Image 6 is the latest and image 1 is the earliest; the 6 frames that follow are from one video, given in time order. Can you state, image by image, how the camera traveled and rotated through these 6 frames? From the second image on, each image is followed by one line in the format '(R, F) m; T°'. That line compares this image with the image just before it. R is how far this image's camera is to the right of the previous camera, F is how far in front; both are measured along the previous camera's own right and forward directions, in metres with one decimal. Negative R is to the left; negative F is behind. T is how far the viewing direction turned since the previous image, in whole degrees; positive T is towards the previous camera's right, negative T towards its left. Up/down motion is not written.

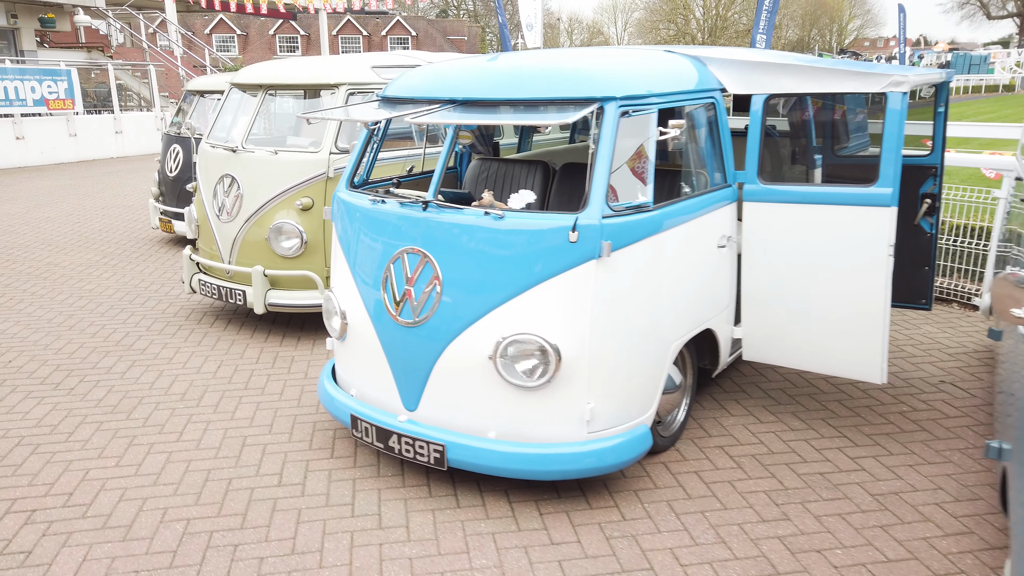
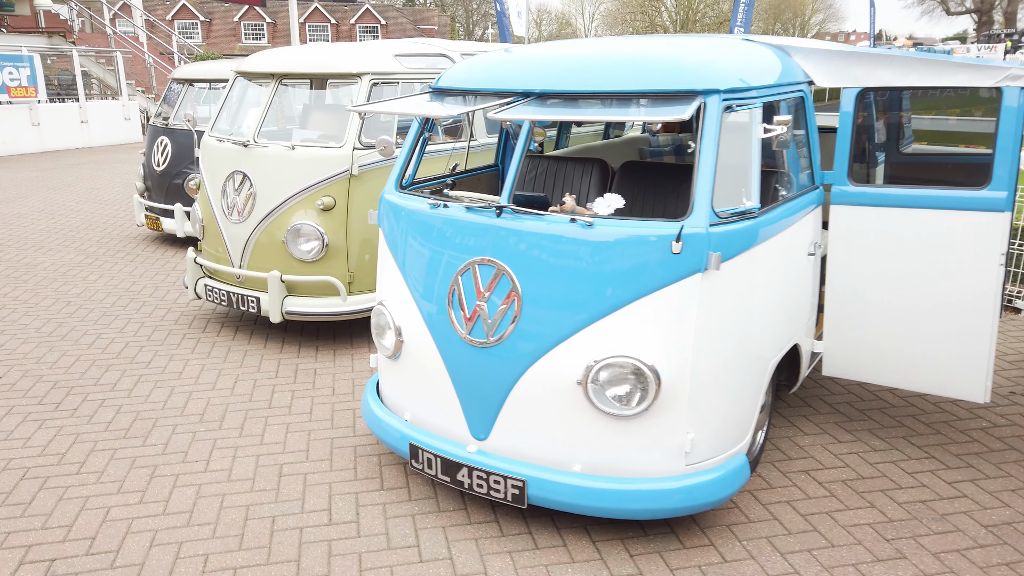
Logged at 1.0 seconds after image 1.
(-0.5, +0.4) m; +2°
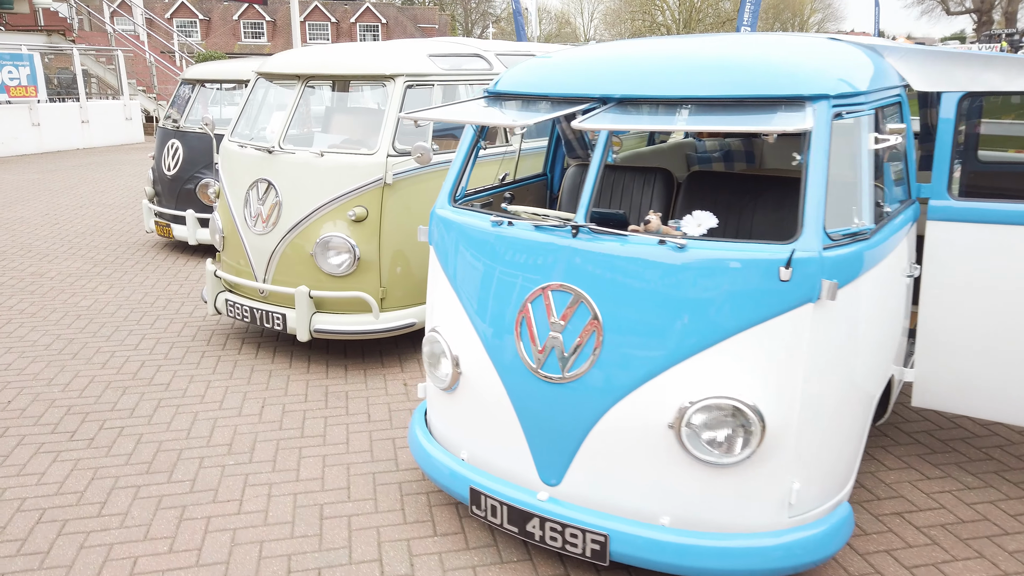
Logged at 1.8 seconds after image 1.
(-0.3, +0.4) m; 0°
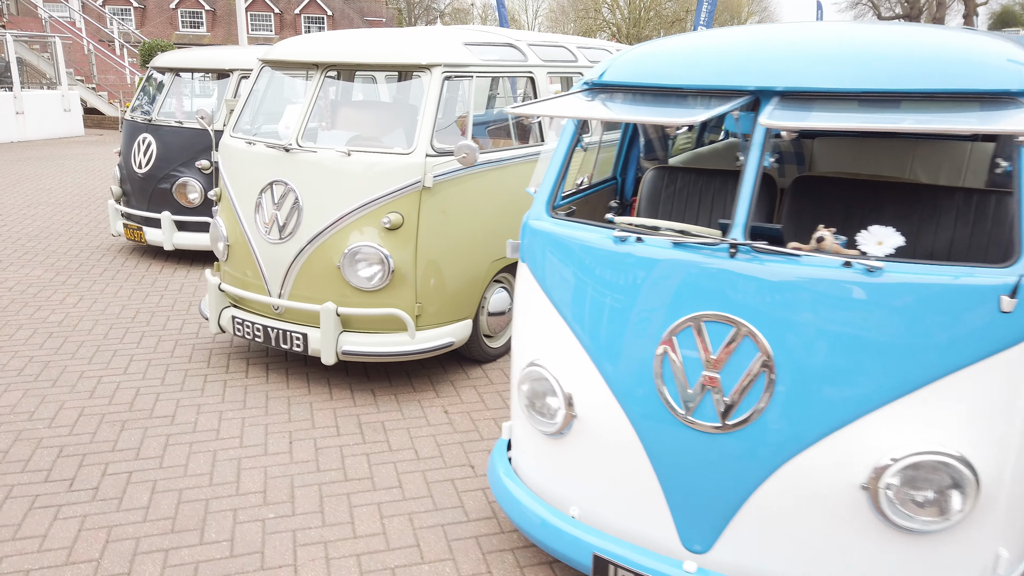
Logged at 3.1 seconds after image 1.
(-0.7, +0.6) m; +4°
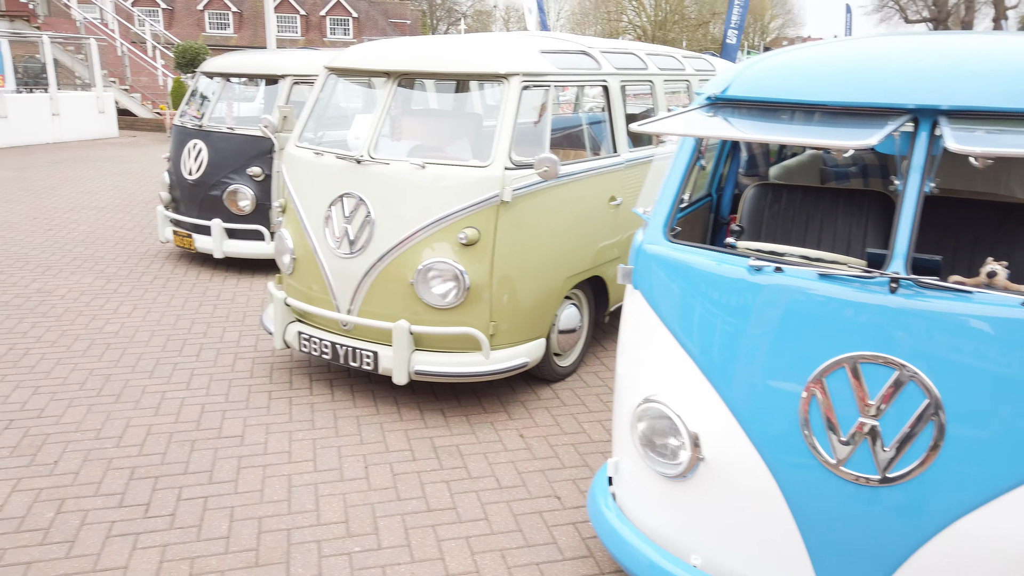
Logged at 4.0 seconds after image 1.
(-0.4, +0.2) m; -1°
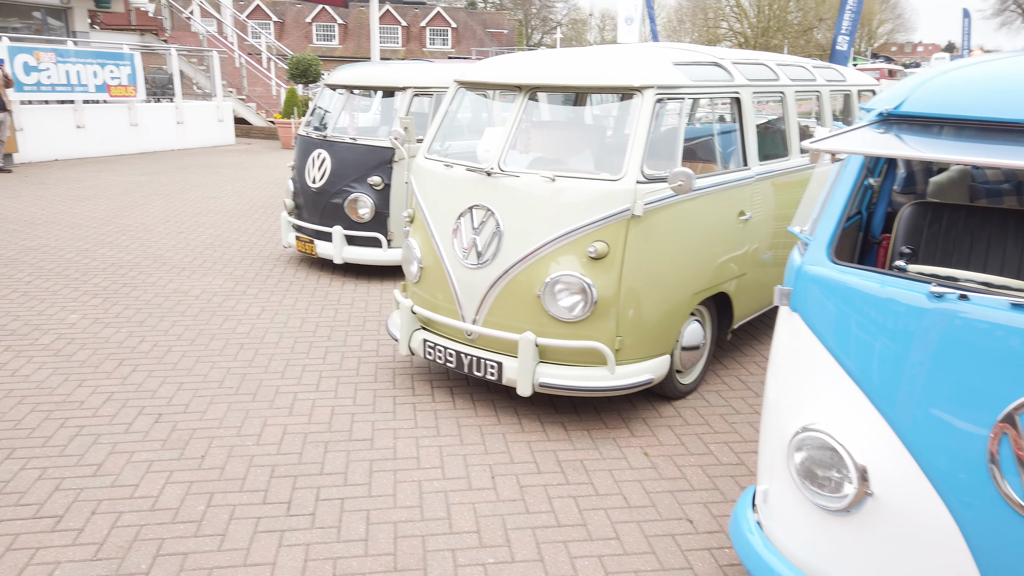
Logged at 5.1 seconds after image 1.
(-0.3, 0.0) m; -7°
